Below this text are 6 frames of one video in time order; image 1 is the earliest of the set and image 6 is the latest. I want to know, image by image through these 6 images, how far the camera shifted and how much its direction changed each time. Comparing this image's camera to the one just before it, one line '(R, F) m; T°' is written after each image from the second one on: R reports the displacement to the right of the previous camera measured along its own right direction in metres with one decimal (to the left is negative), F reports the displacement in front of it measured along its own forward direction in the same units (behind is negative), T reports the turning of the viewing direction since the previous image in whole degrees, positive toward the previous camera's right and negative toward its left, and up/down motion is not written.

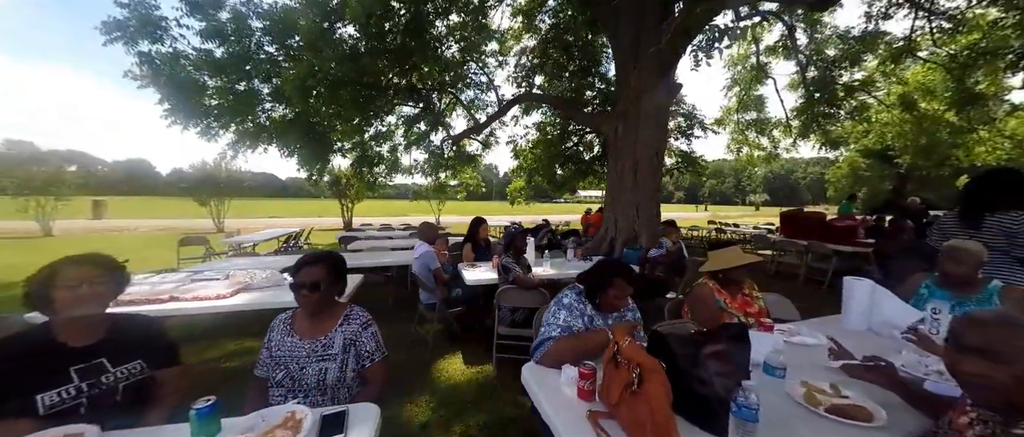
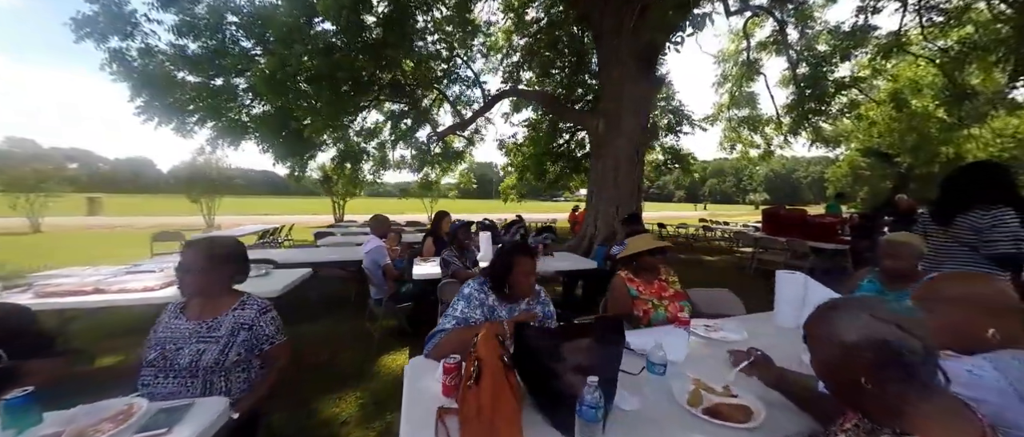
(+0.5, +0.1) m; 0°
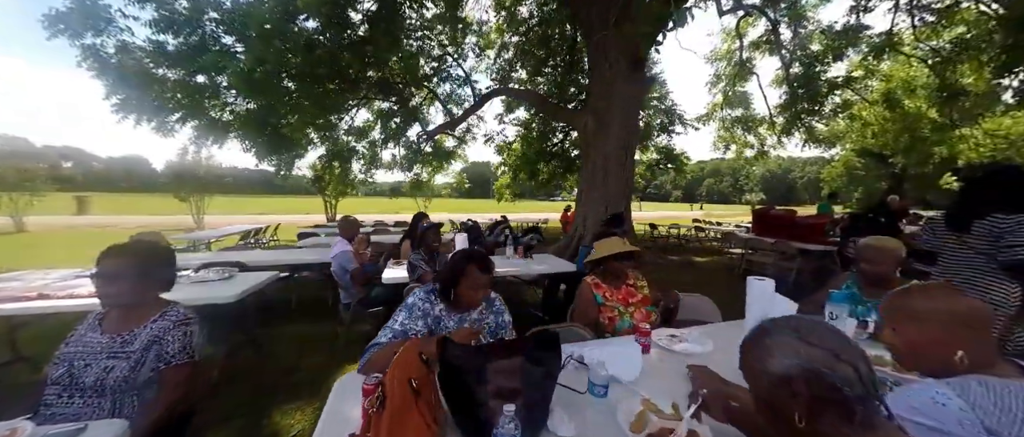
(+0.2, +0.1) m; 0°
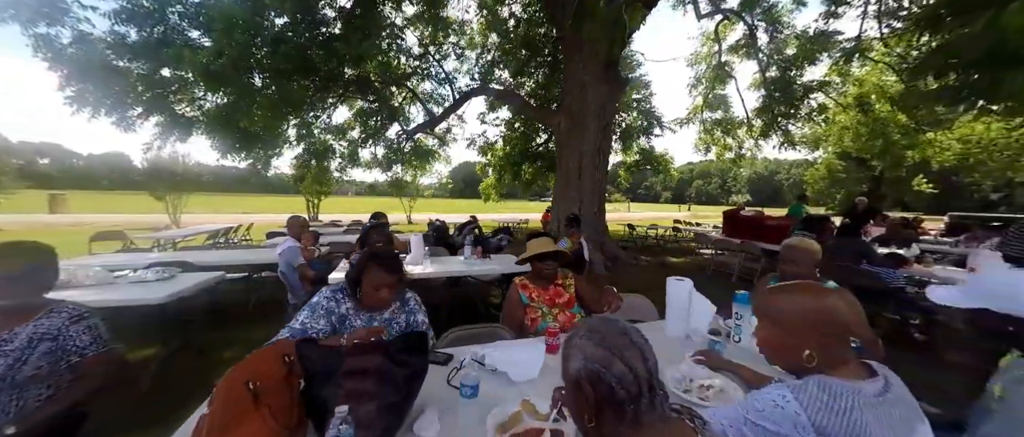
(+0.4, 0.0) m; +1°
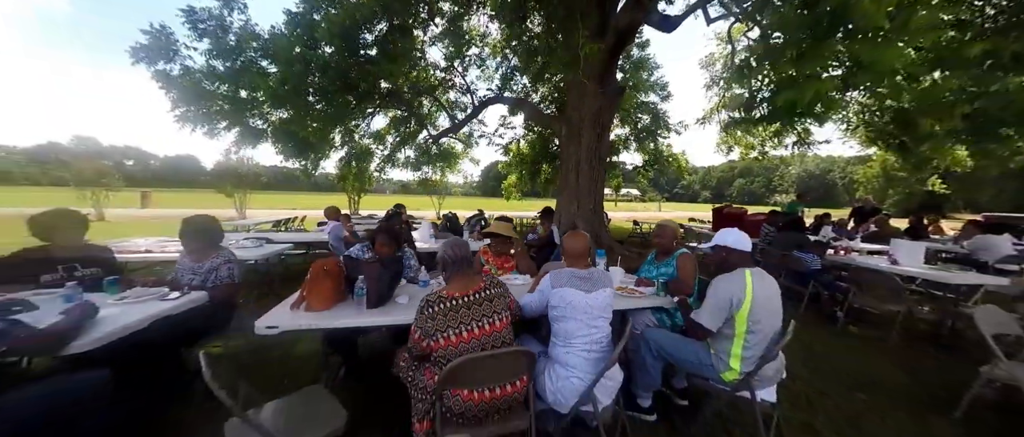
(+0.7, -1.1) m; -5°
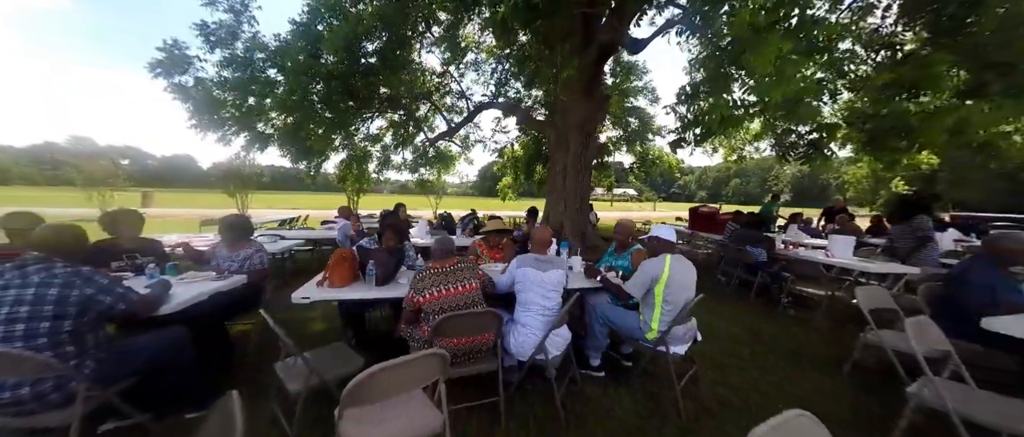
(+0.2, -0.6) m; 0°
